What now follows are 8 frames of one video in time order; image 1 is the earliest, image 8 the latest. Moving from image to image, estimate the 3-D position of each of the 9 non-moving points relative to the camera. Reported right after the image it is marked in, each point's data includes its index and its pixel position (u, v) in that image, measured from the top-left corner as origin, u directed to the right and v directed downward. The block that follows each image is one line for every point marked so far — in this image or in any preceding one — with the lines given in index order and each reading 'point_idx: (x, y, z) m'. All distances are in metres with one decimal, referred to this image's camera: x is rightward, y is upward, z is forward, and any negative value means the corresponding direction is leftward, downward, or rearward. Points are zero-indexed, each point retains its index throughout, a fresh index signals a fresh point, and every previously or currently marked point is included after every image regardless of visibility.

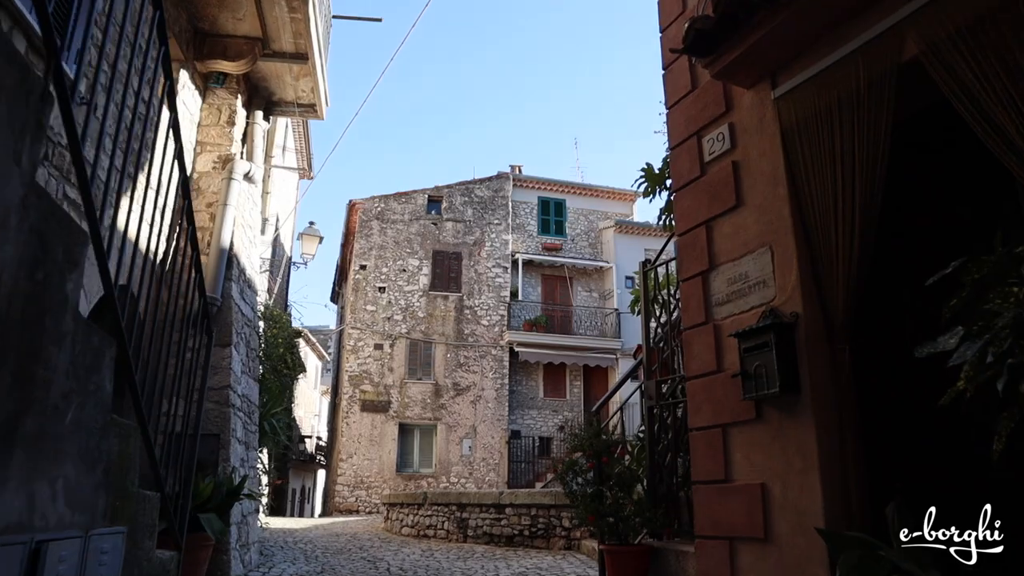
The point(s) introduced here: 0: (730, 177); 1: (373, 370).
0: (+0.9, +0.4, +3.3) m
1: (-3.3, -1.9, +19.4) m
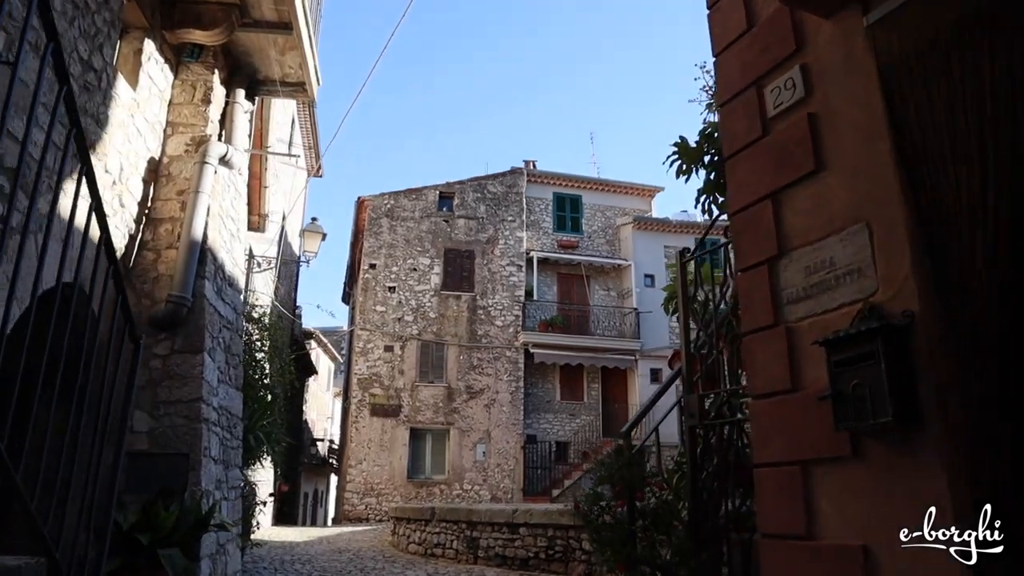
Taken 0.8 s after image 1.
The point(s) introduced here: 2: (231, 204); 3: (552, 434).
0: (+0.9, +0.5, +2.5) m
1: (-2.9, -1.9, +18.7) m
2: (-2.1, +0.6, +6.1) m
3: (+0.9, -3.5, +19.8) m
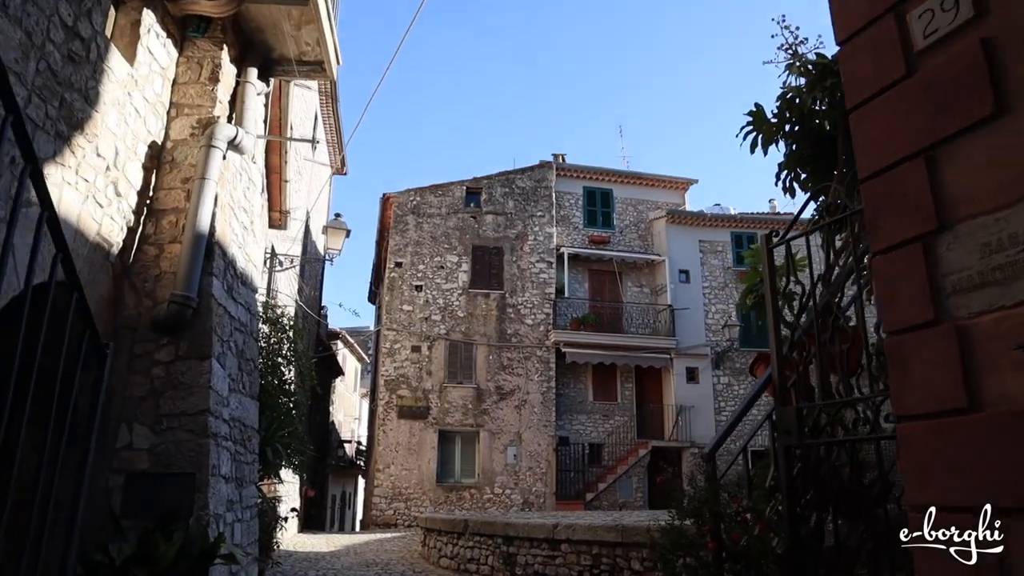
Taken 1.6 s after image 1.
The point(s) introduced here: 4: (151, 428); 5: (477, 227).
0: (+1.0, +0.5, +1.9) m
1: (-2.2, -1.9, +18.2) m
2: (-1.8, +0.6, +5.6) m
3: (+1.7, -3.4, +19.2) m
4: (-1.9, -0.7, +4.4) m
5: (-0.8, +1.4, +19.6) m
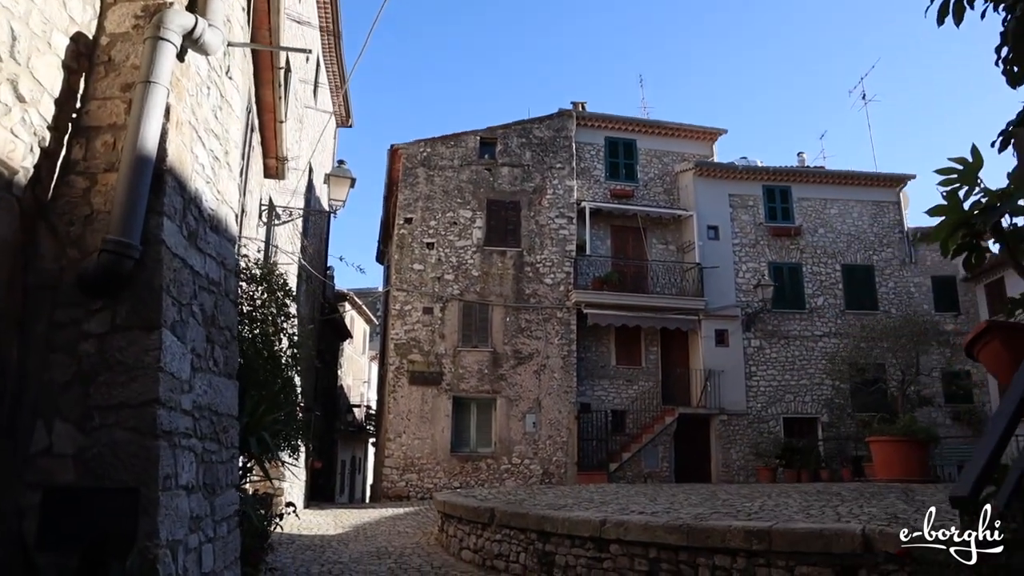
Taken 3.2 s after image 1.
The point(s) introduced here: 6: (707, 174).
0: (+1.3, +0.6, +0.6) m
1: (-1.9, -1.0, +17.0) m
2: (-1.6, +0.9, +4.3) m
3: (+2.1, -2.5, +18.1) m
4: (-1.7, -0.5, +3.2) m
5: (-0.4, +2.4, +18.3) m
6: (+4.6, +2.7, +19.7) m
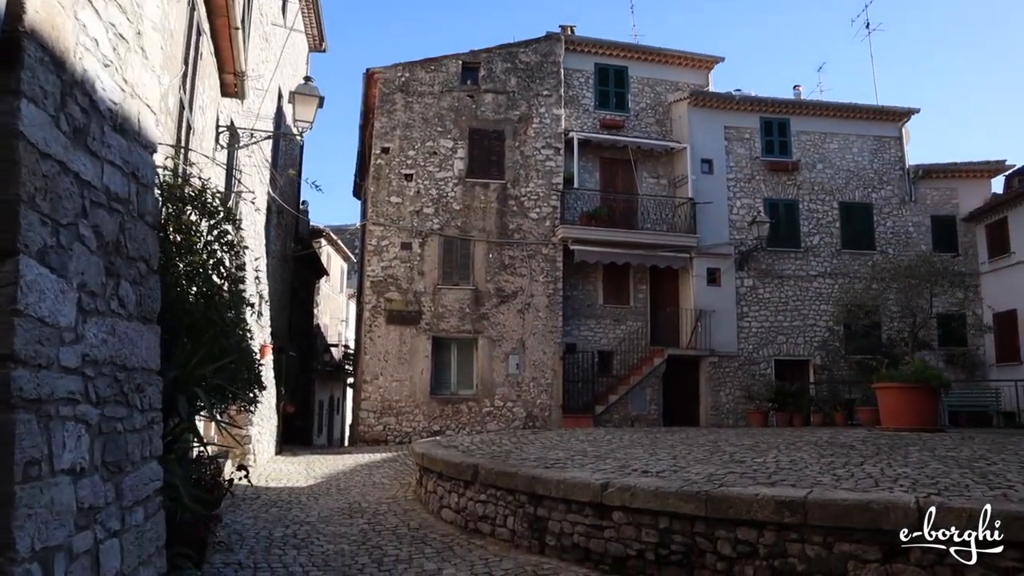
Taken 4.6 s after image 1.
0: (+1.3, +0.6, -0.3) m
1: (-2.2, +0.3, +16.1) m
2: (-1.6, +1.2, +3.3) m
3: (+1.7, -1.1, +17.3) m
4: (-1.7, -0.3, +2.2) m
5: (-0.8, +3.7, +17.1) m
6: (+4.3, +4.1, +18.6) m
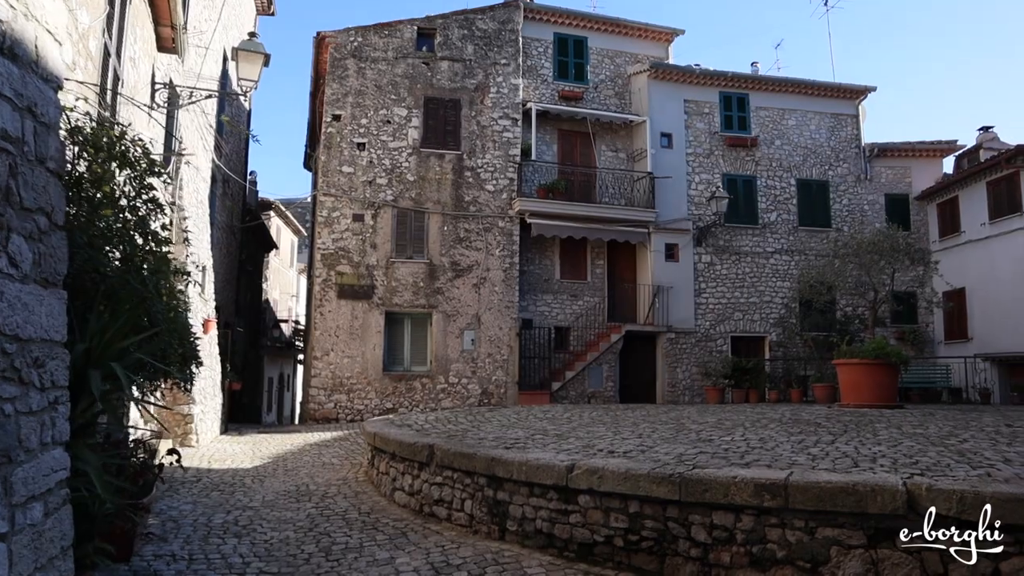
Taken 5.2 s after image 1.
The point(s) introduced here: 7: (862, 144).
0: (+1.4, +0.7, -0.7) m
1: (-3.0, +0.8, +15.5) m
2: (-1.7, +1.4, +2.7) m
3: (+0.8, -0.6, +17.0) m
4: (-1.7, -0.2, +1.8) m
5: (-1.6, +4.3, +16.5) m
6: (+3.3, +4.7, +18.3) m
7: (+8.3, +3.4, +19.7) m
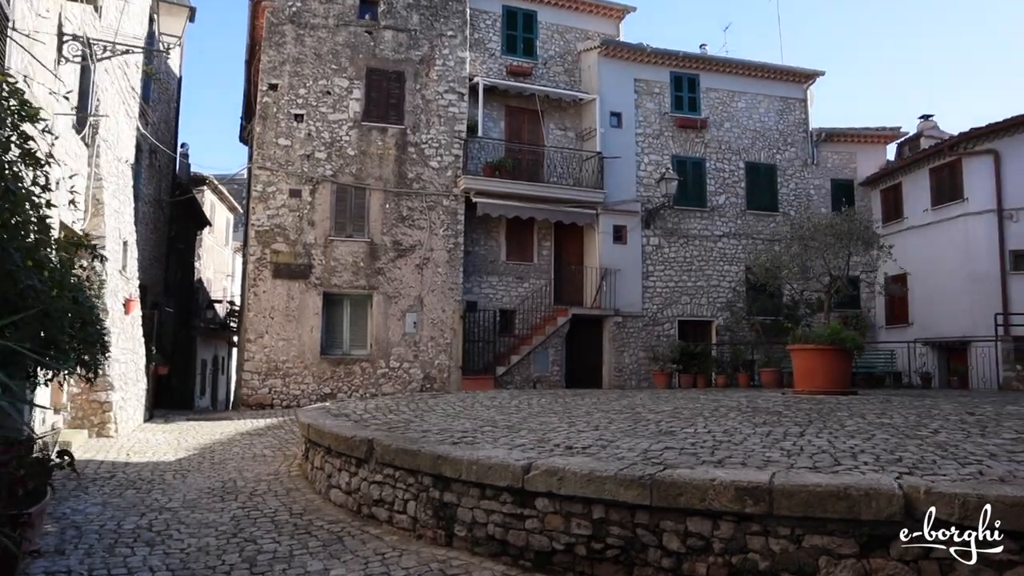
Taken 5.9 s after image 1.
0: (+1.6, +0.6, -1.1) m
1: (-4.0, +1.1, +14.7) m
2: (-1.8, +1.4, +2.0) m
3: (-0.3, -0.3, +16.5) m
4: (-1.7, -0.1, +1.1) m
5: (-2.6, +4.6, +15.8) m
6: (+2.2, +5.0, +17.9) m
7: (+7.0, +3.8, +19.6) m
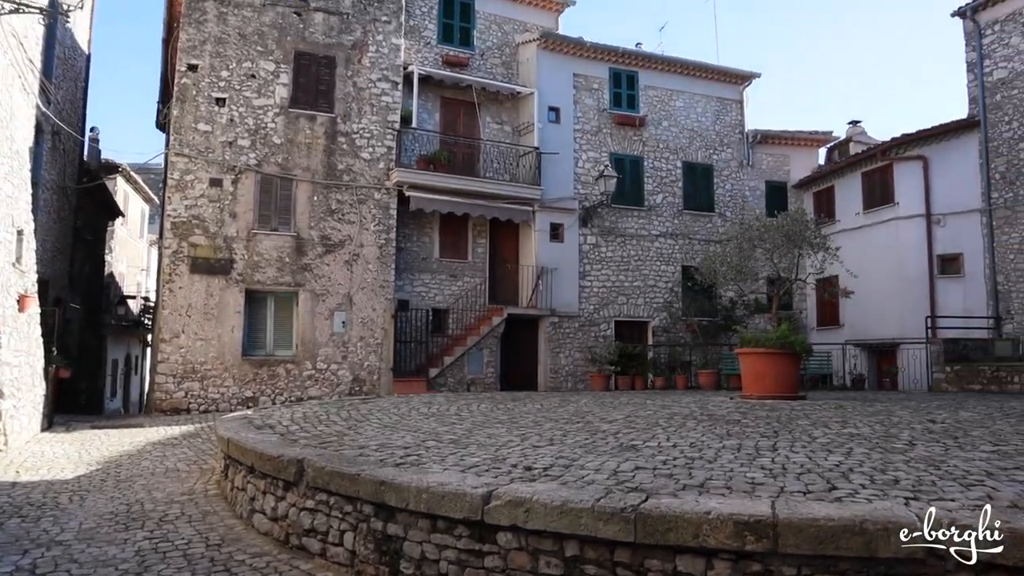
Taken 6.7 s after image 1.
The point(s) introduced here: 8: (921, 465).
0: (+1.9, +0.6, -1.6) m
1: (-5.0, +1.2, +13.7) m
2: (-1.7, +1.5, +1.3) m
3: (-1.6, -0.2, +15.8) m
4: (-1.6, -0.1, +0.3) m
5: (-3.8, +4.7, +14.9) m
6: (+0.8, +5.1, +17.4) m
7: (+5.5, +3.8, +19.6) m
8: (+2.3, -1.0, +4.7) m
